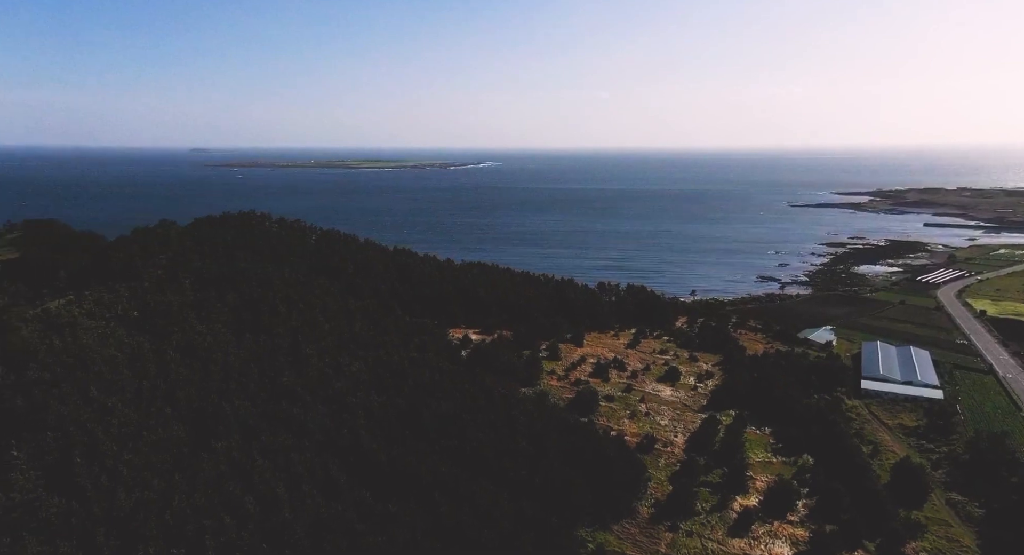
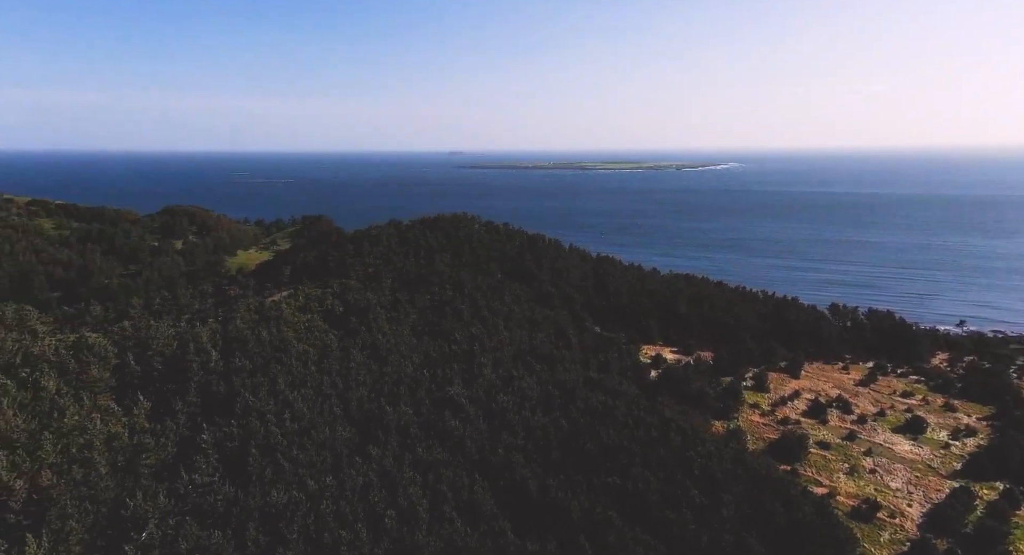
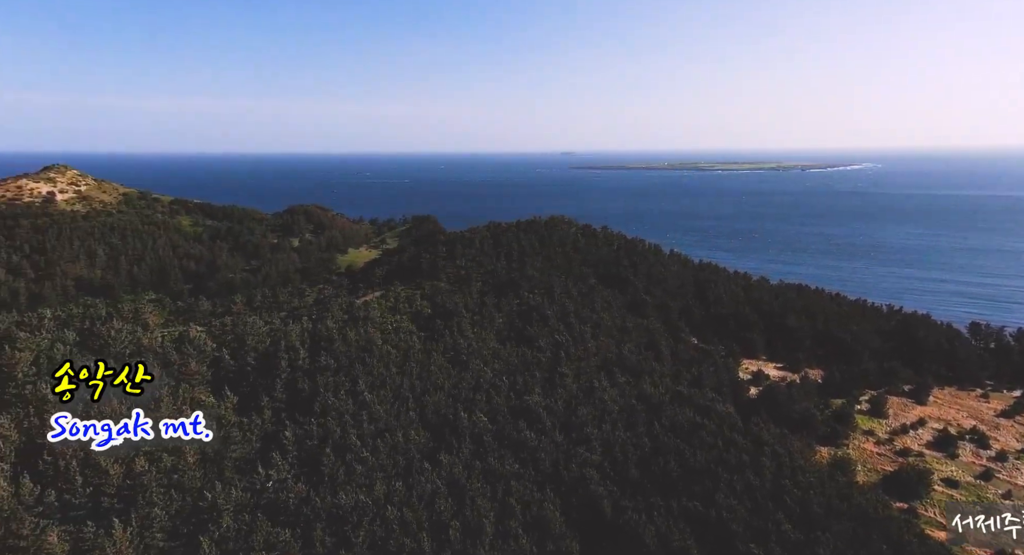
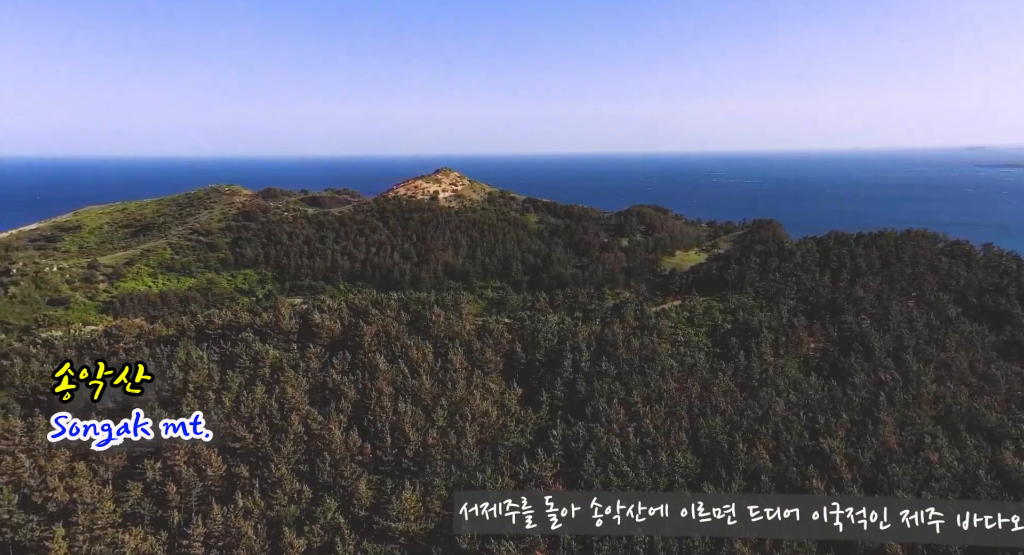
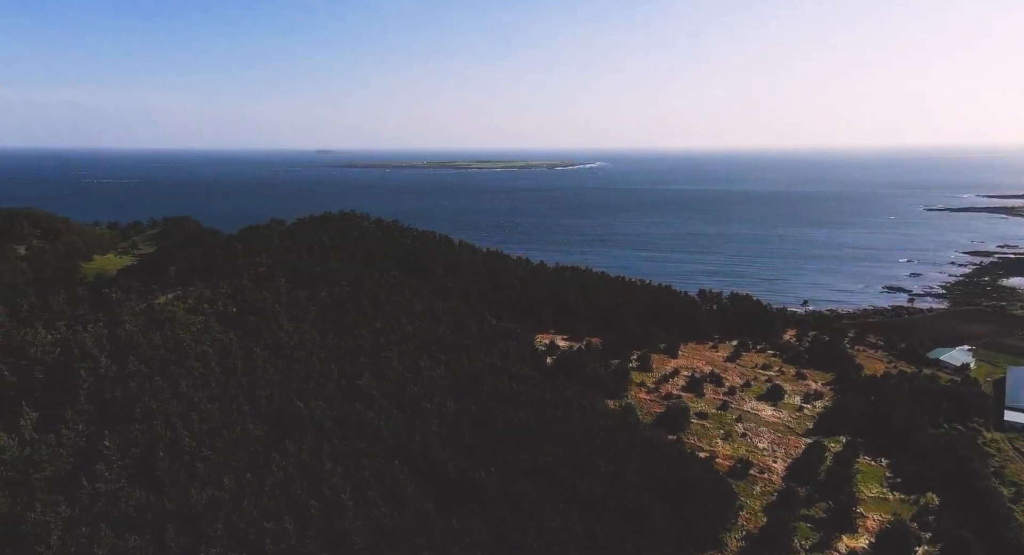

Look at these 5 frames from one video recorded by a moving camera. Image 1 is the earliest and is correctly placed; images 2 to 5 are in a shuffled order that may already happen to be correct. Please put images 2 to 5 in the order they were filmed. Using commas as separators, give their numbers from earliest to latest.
5, 2, 3, 4
